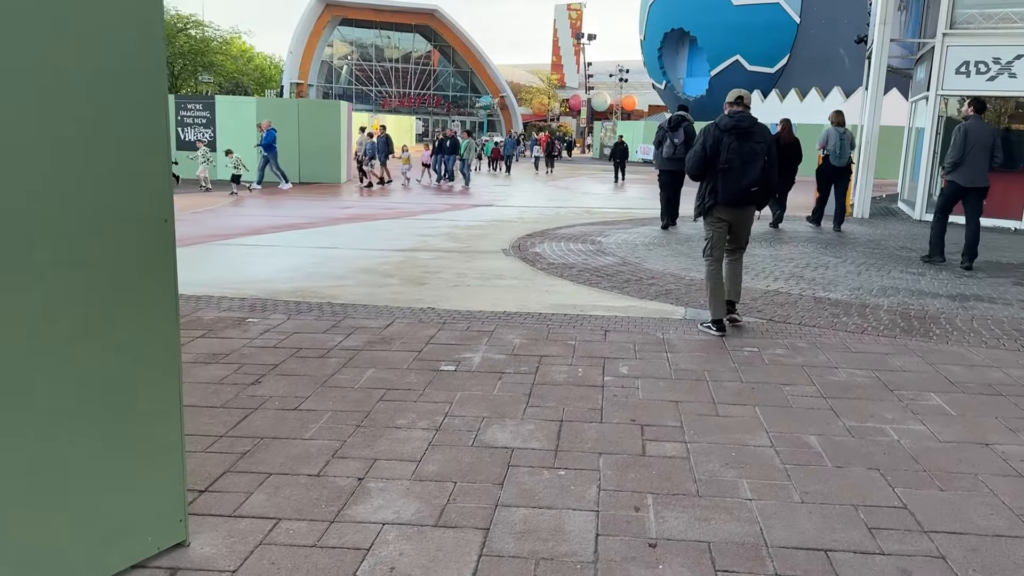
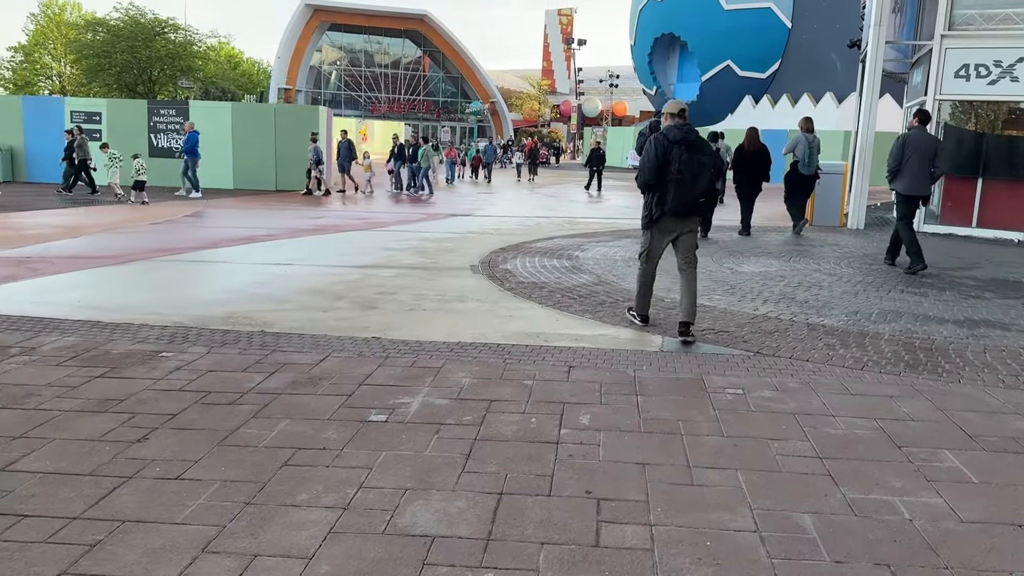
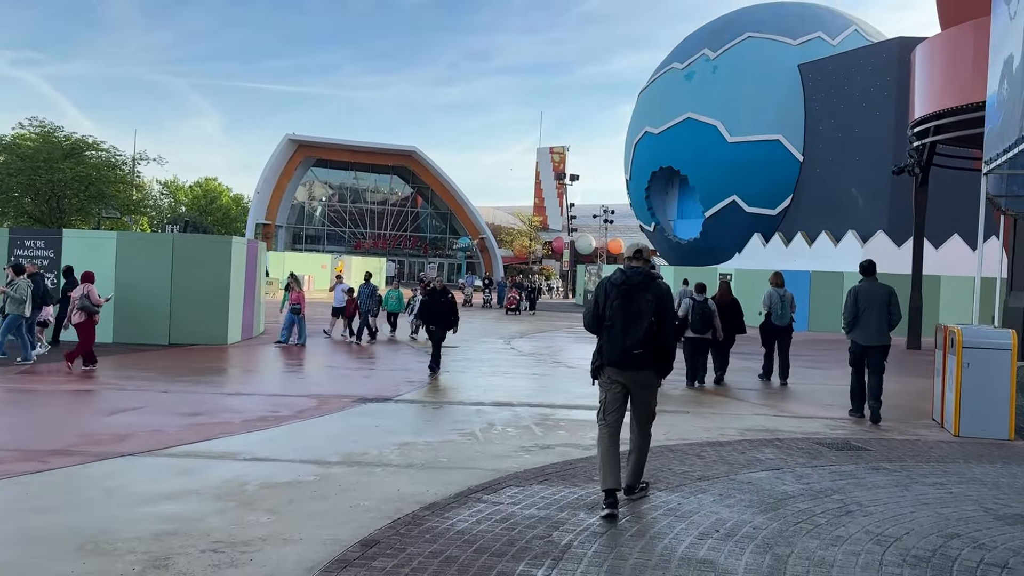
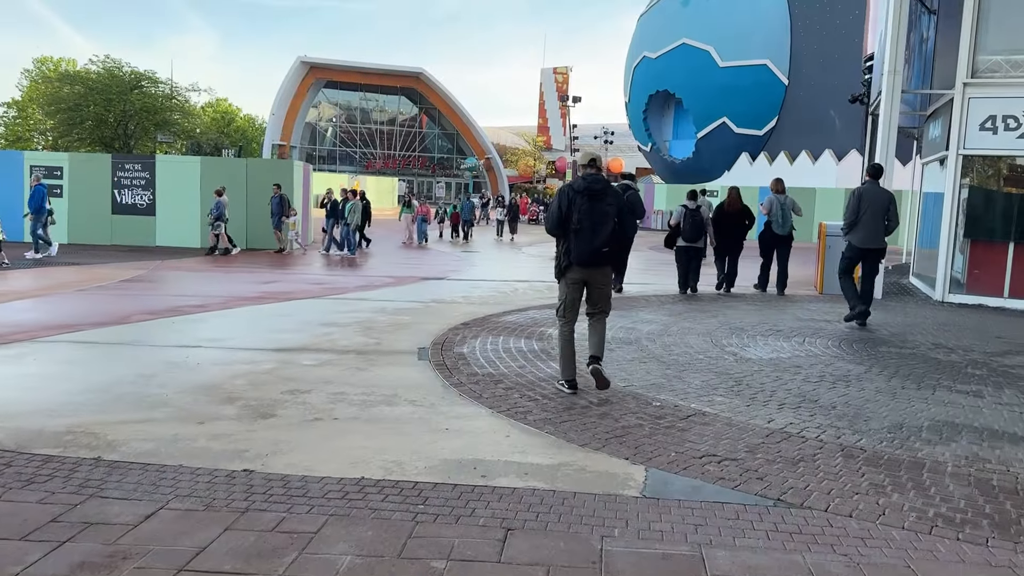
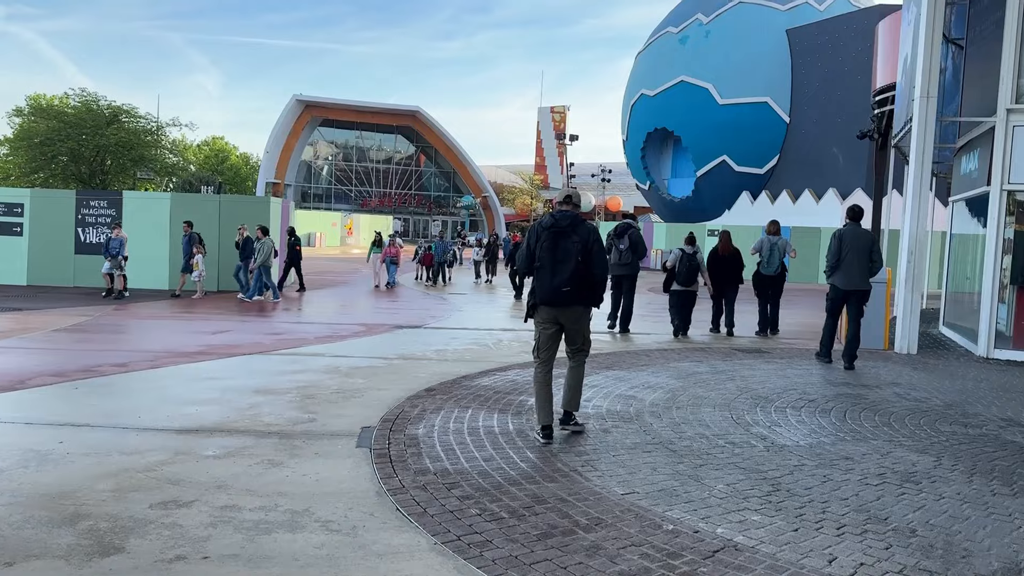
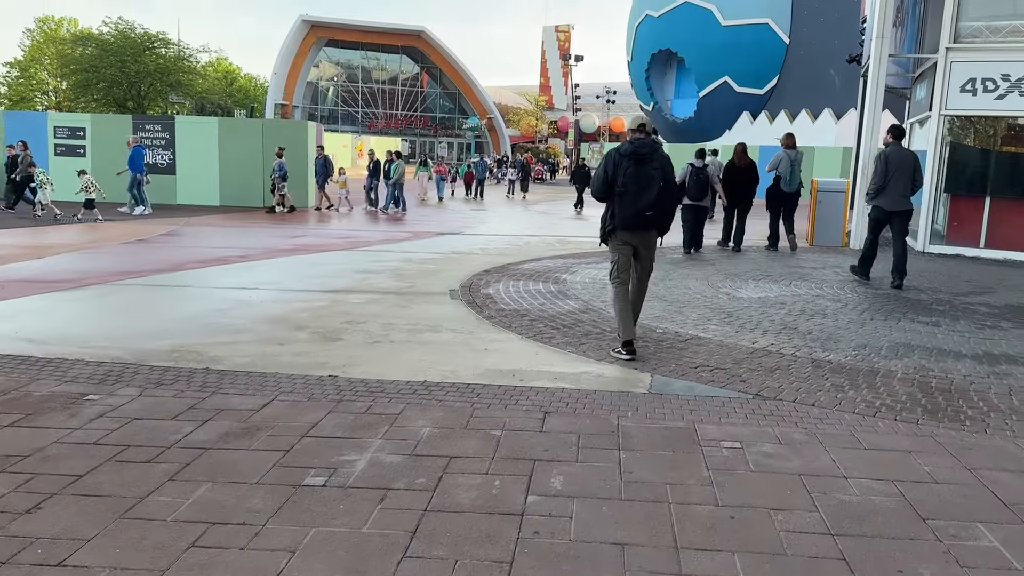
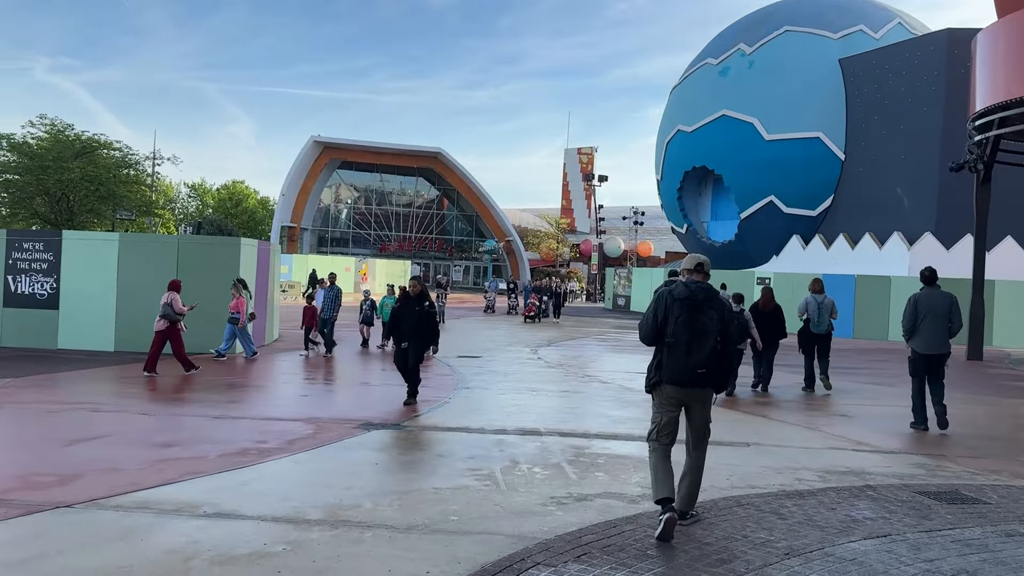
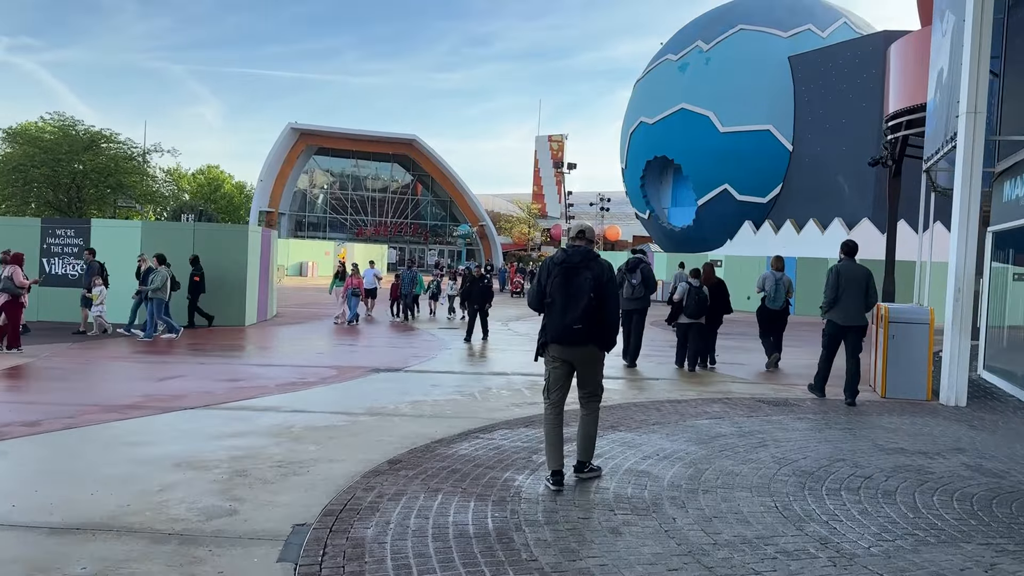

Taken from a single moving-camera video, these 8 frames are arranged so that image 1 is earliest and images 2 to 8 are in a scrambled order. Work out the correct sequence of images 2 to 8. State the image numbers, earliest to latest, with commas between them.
2, 6, 4, 5, 8, 3, 7
